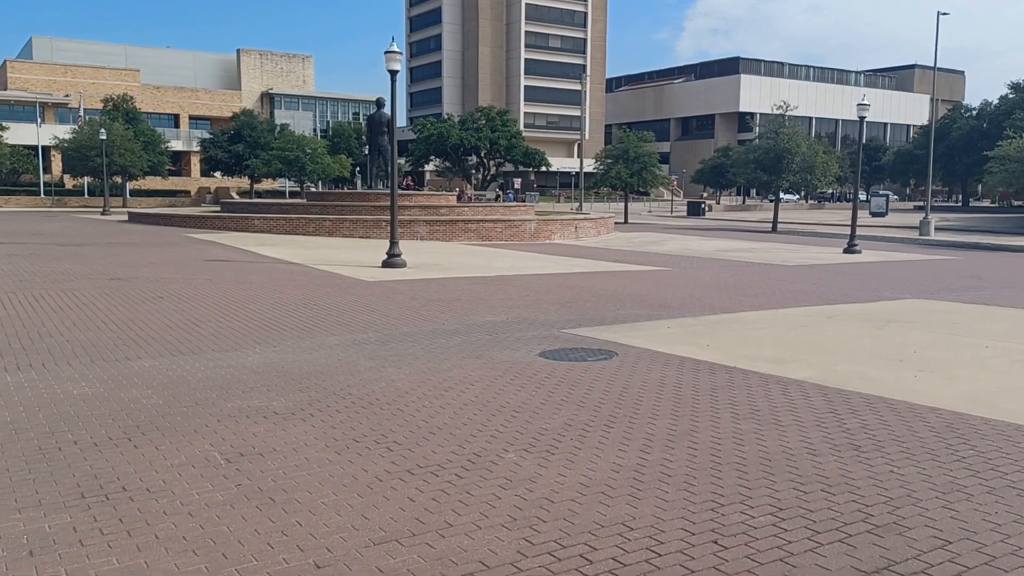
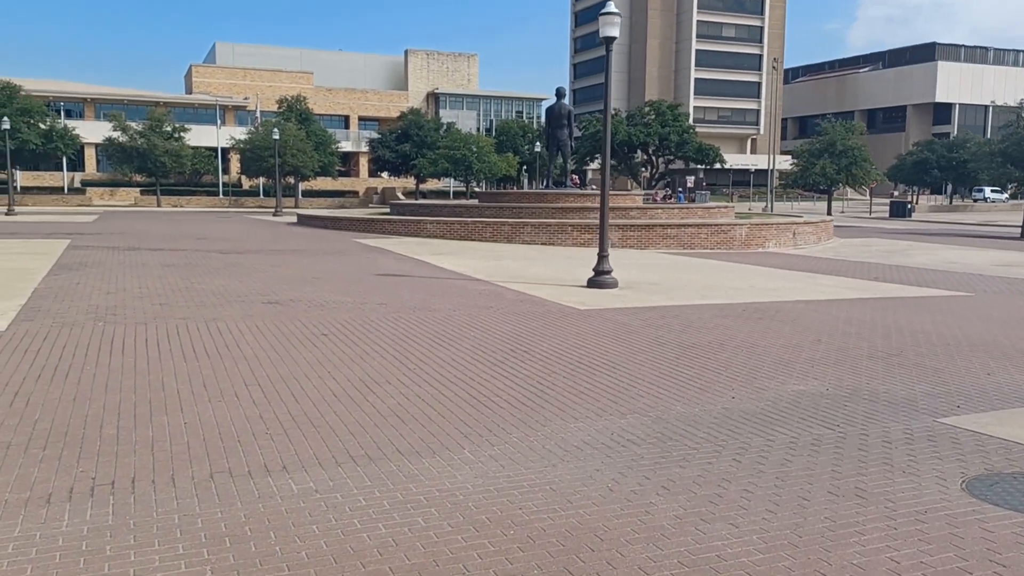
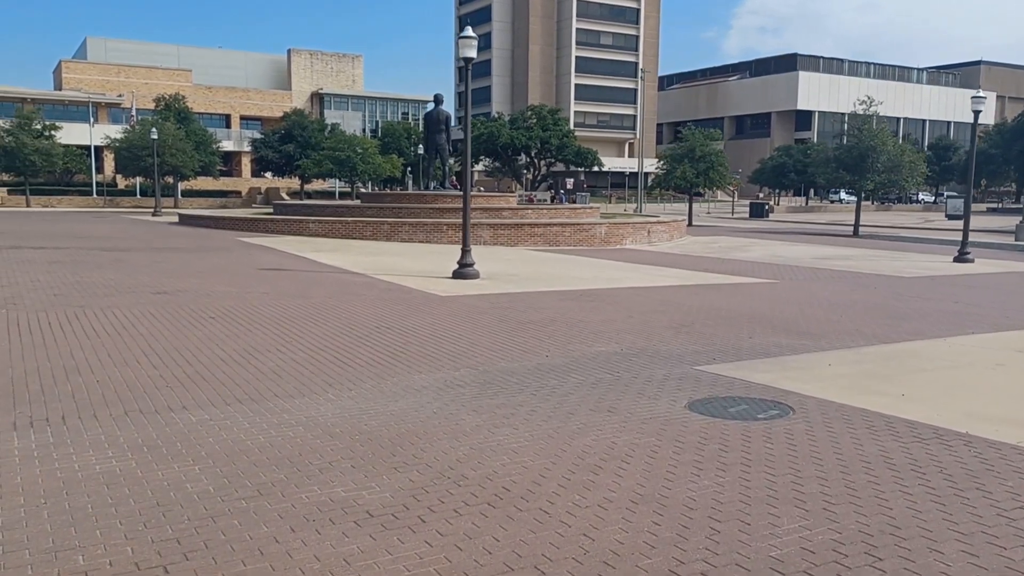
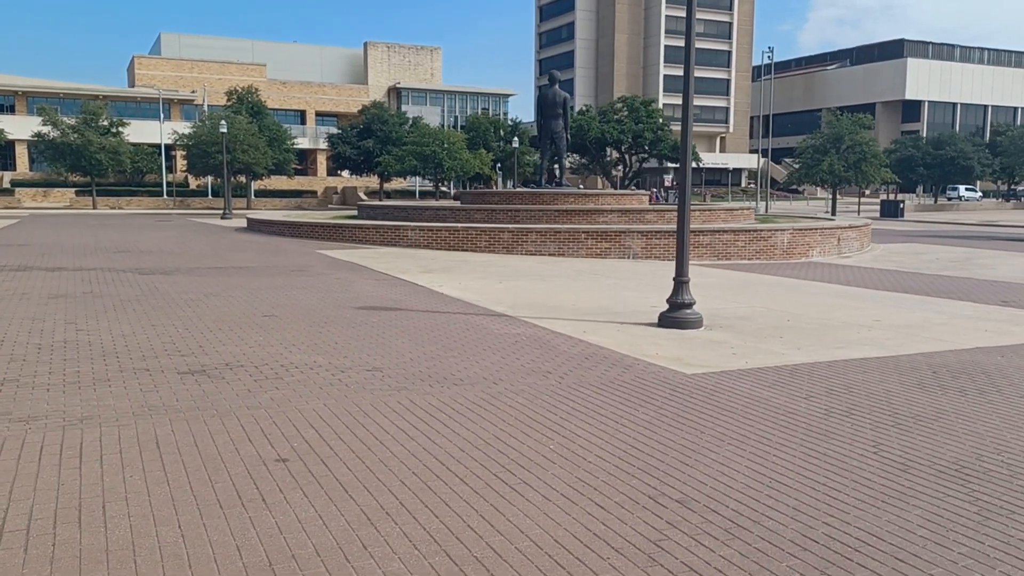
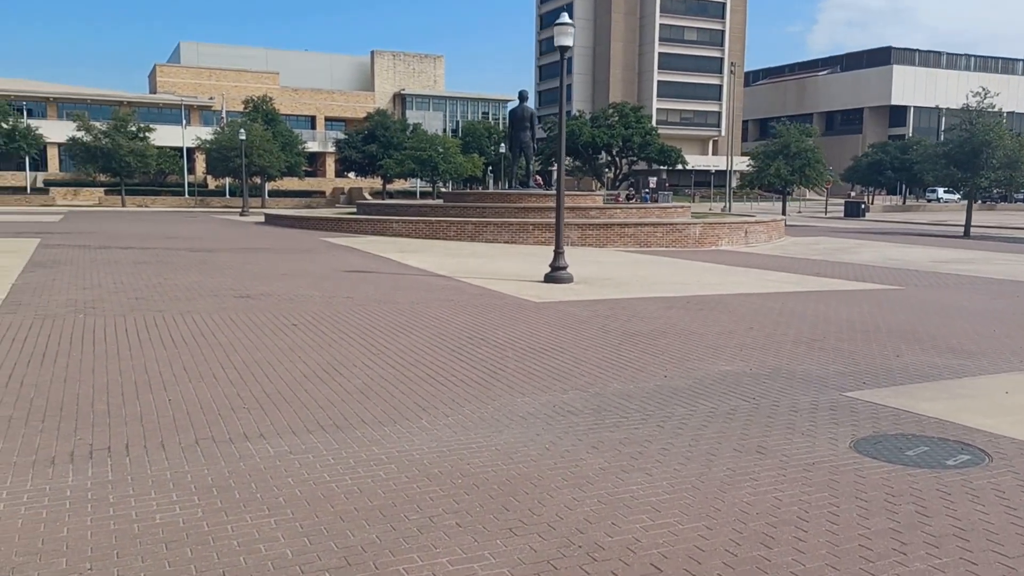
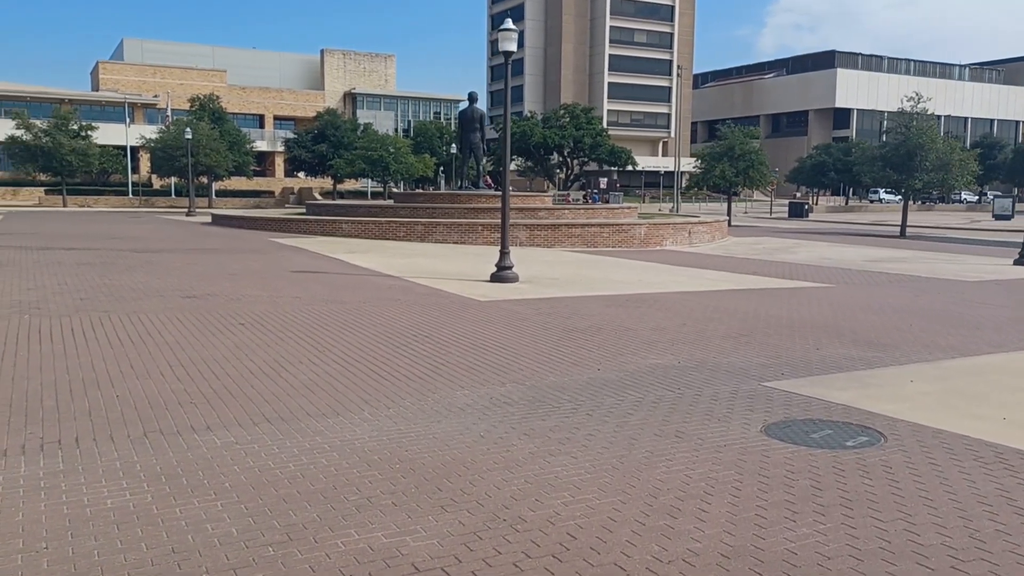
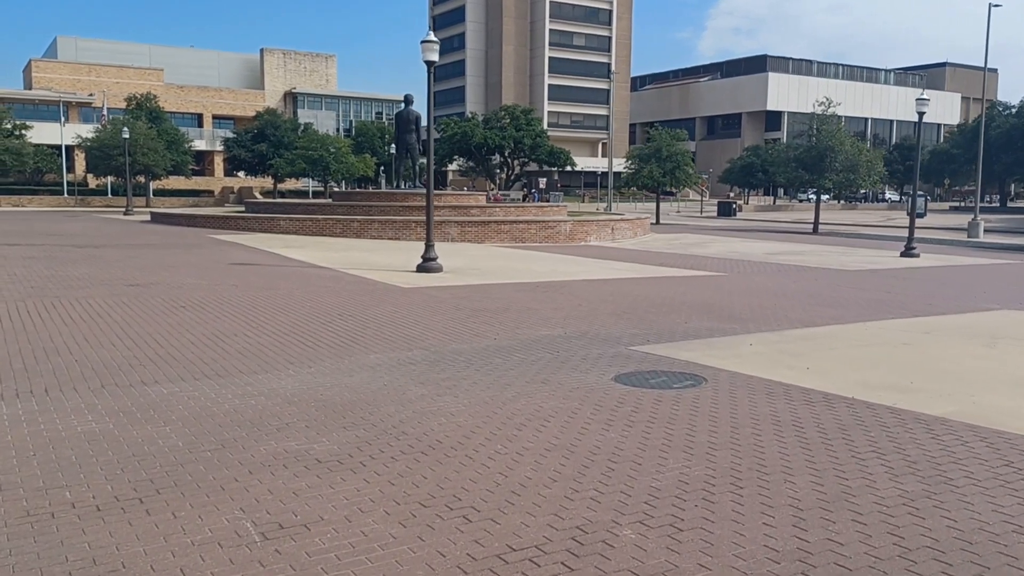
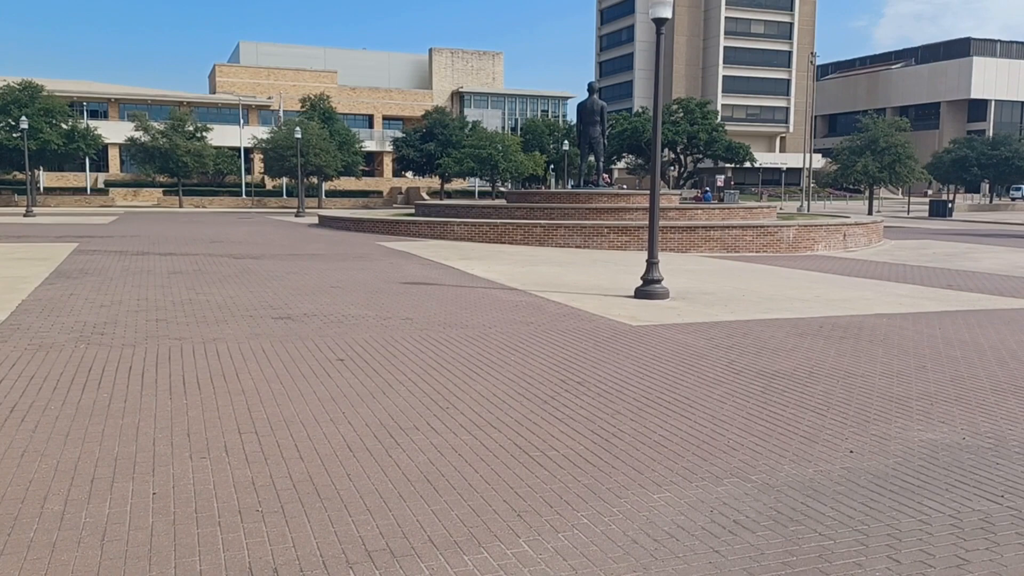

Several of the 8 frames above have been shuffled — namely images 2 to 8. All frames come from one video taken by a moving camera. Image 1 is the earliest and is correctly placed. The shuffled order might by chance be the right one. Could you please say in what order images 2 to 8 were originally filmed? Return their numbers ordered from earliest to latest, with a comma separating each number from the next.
7, 3, 6, 5, 2, 8, 4
